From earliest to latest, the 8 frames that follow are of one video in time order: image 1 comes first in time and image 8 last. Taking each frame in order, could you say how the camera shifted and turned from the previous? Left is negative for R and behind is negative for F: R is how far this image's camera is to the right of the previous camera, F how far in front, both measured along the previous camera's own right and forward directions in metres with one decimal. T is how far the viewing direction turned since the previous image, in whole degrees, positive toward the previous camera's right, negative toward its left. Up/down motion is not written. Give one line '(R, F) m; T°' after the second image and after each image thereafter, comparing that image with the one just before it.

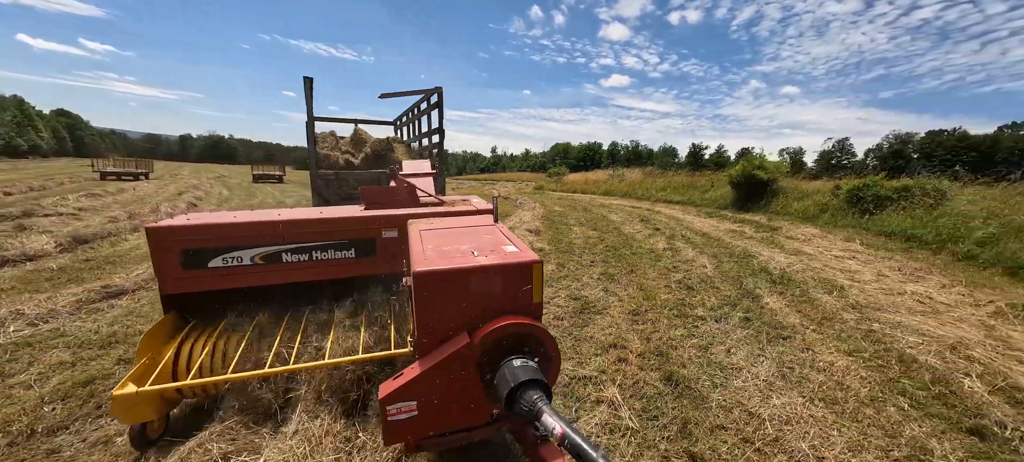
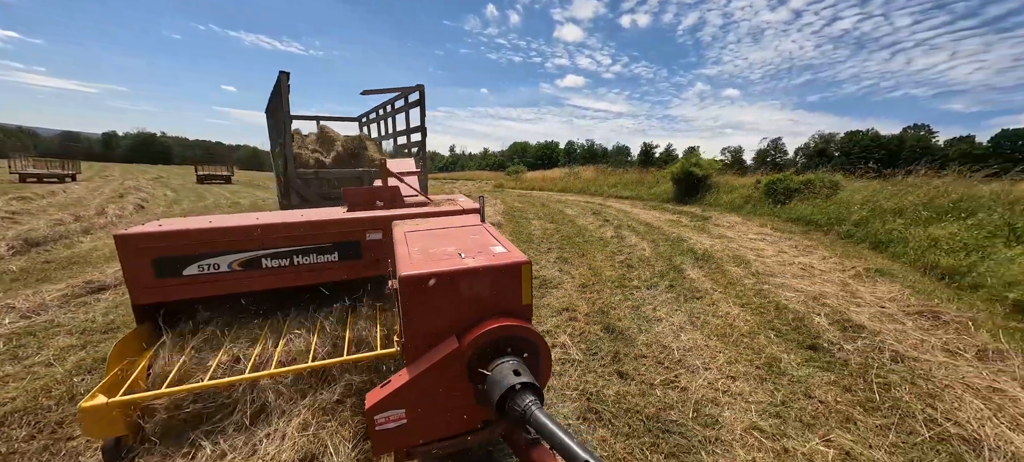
(-0.1, -0.6) m; +6°
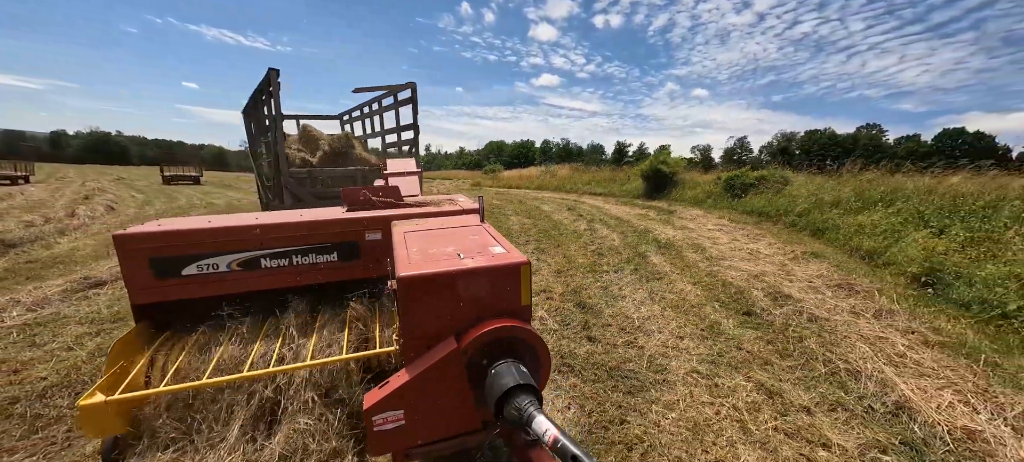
(0.0, -0.4) m; +4°
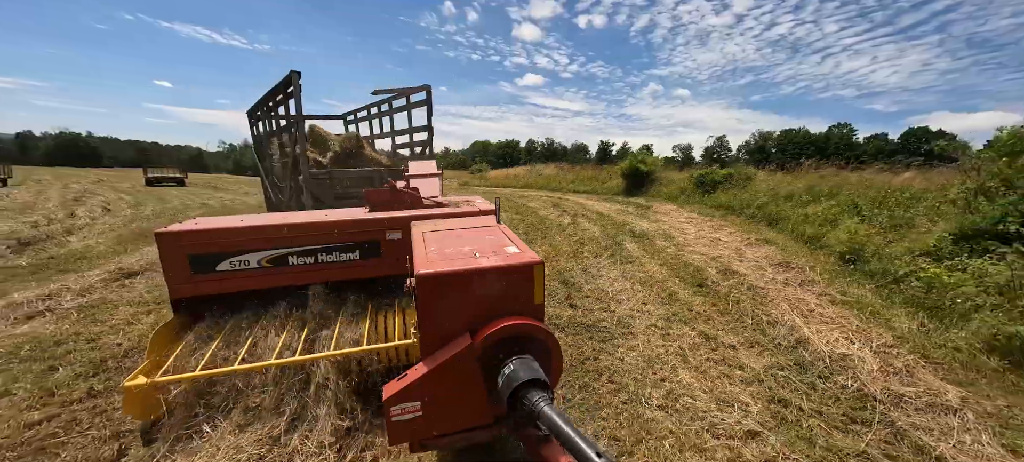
(-0.1, -0.7) m; +2°
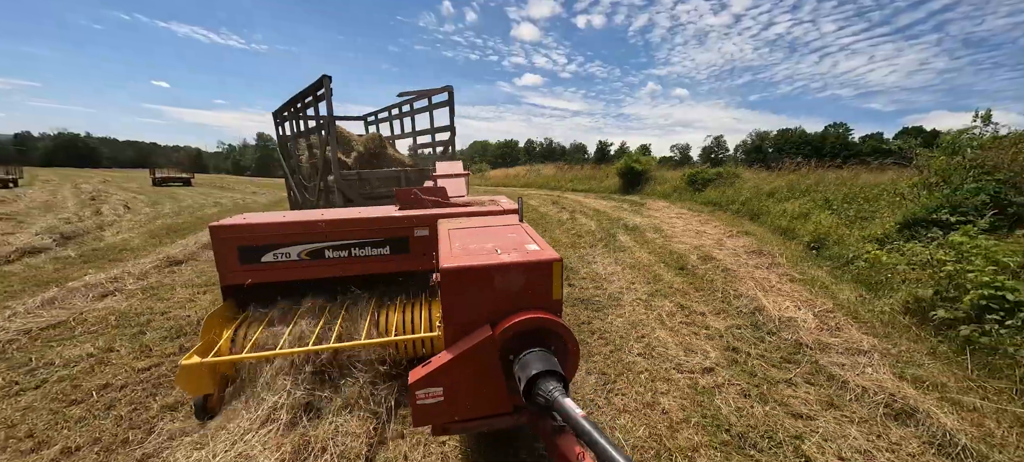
(-0.1, -0.6) m; 0°
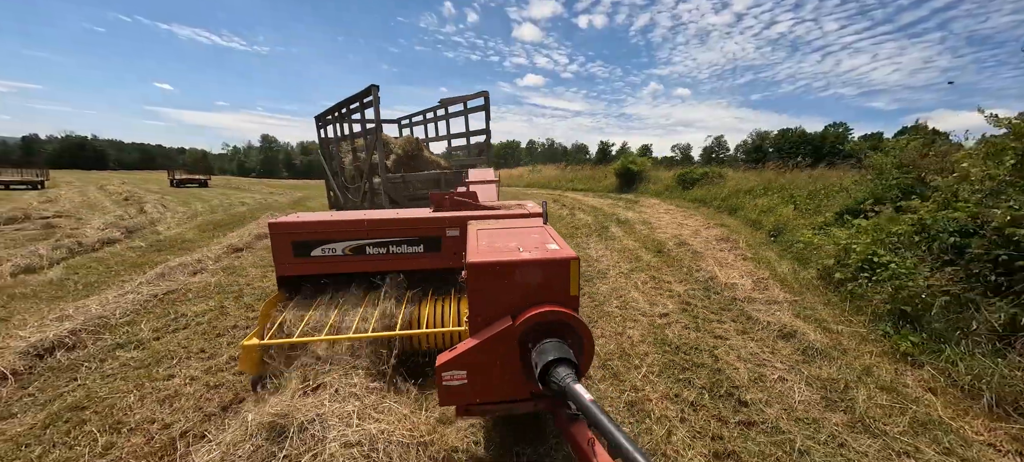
(-0.1, -1.1) m; 0°
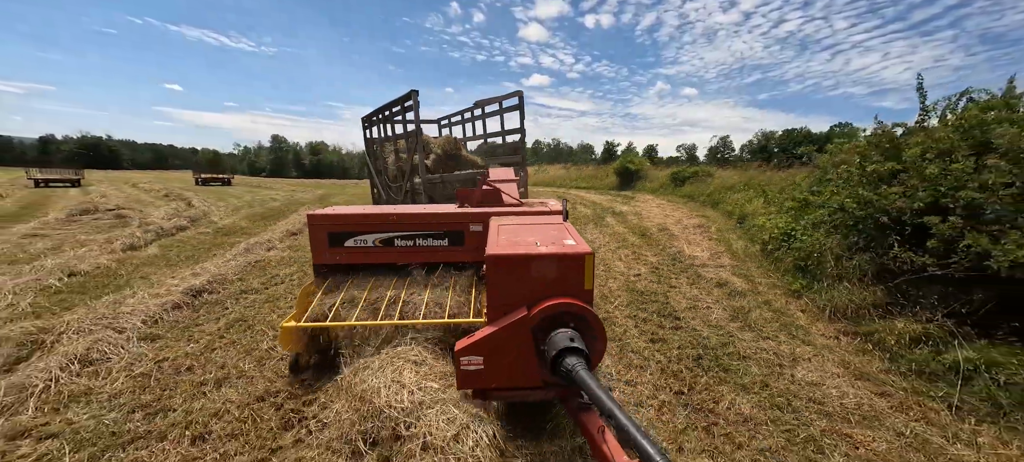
(-0.1, -1.3) m; -1°
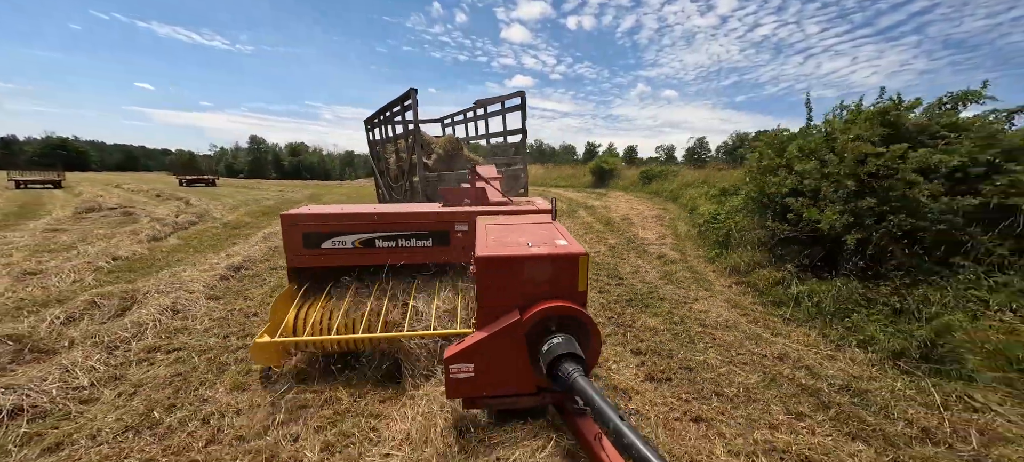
(0.0, -1.1) m; +2°
